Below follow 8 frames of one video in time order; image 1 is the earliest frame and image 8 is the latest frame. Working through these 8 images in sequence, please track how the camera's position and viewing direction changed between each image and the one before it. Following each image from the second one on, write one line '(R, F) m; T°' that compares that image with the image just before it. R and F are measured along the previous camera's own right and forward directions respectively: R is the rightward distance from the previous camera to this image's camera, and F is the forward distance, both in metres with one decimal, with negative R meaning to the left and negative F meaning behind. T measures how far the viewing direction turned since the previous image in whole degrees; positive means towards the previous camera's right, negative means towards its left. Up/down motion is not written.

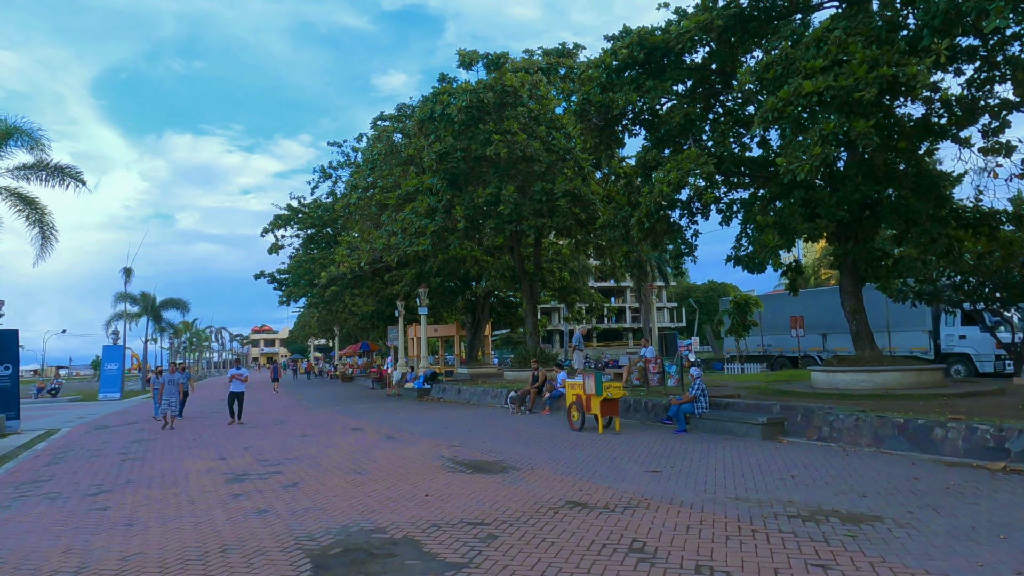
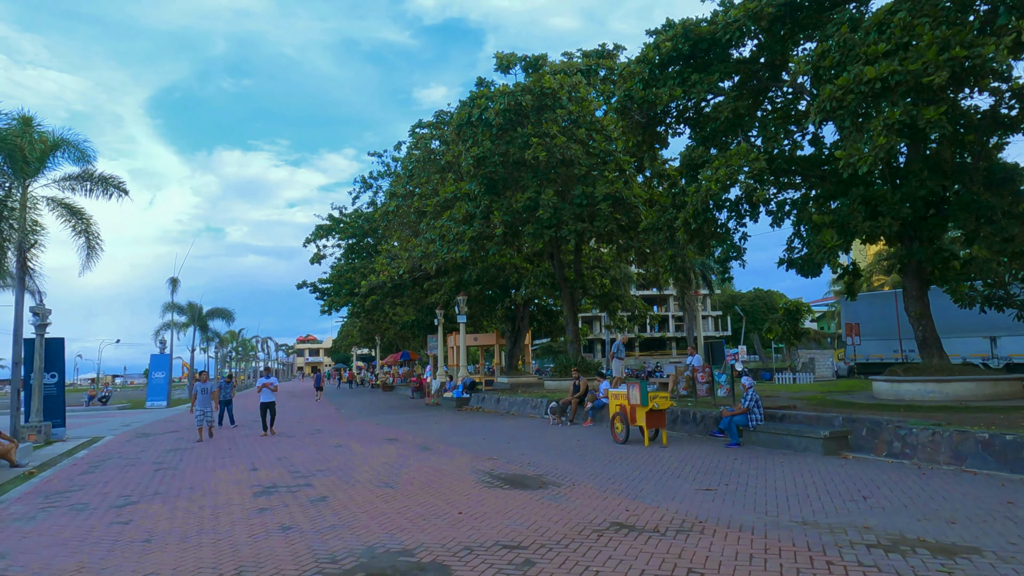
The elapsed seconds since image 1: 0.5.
(0.0, +0.5) m; -4°
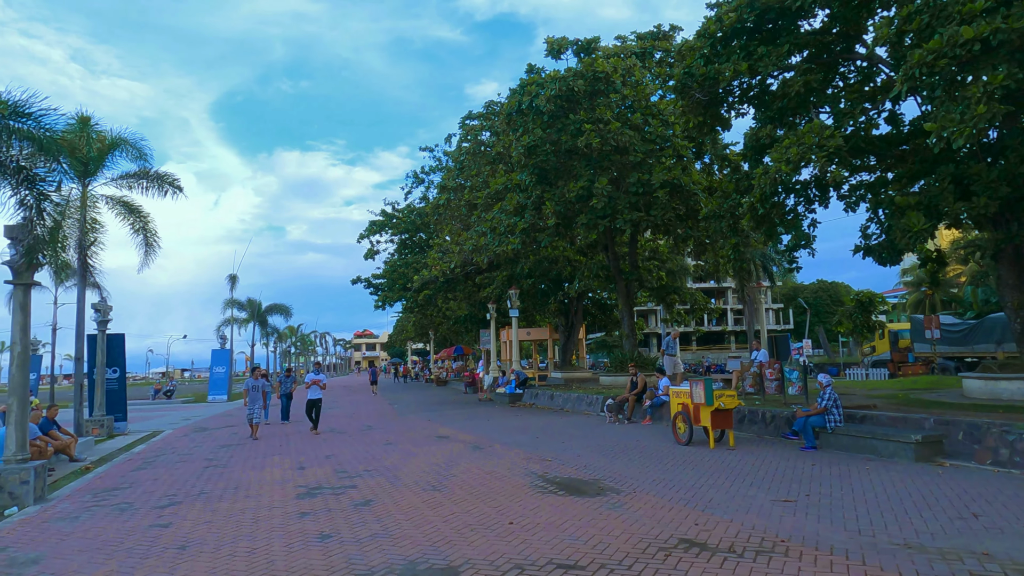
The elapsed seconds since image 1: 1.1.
(0.0, +0.6) m; -5°
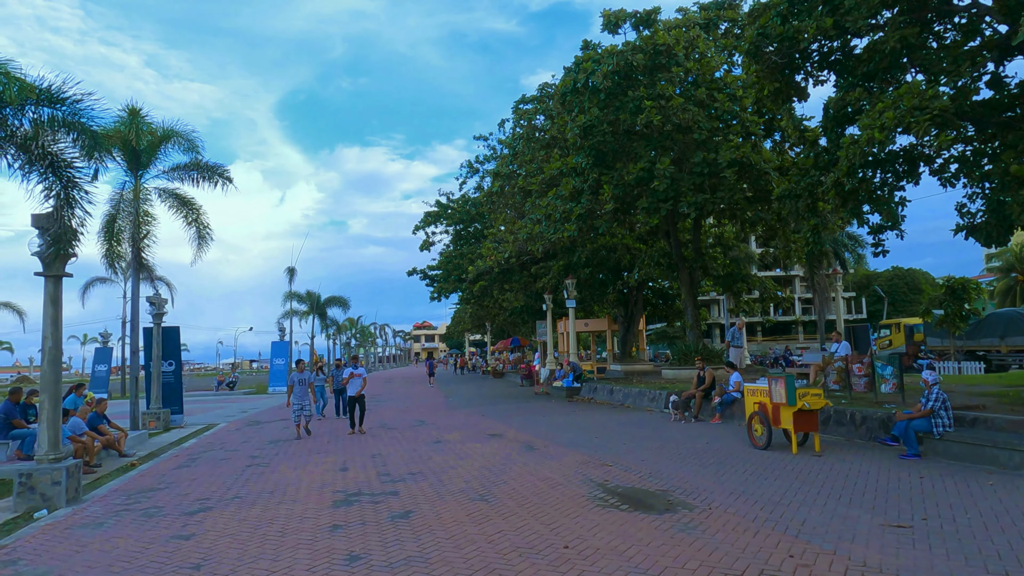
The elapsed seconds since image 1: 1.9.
(0.0, +0.9) m; -5°
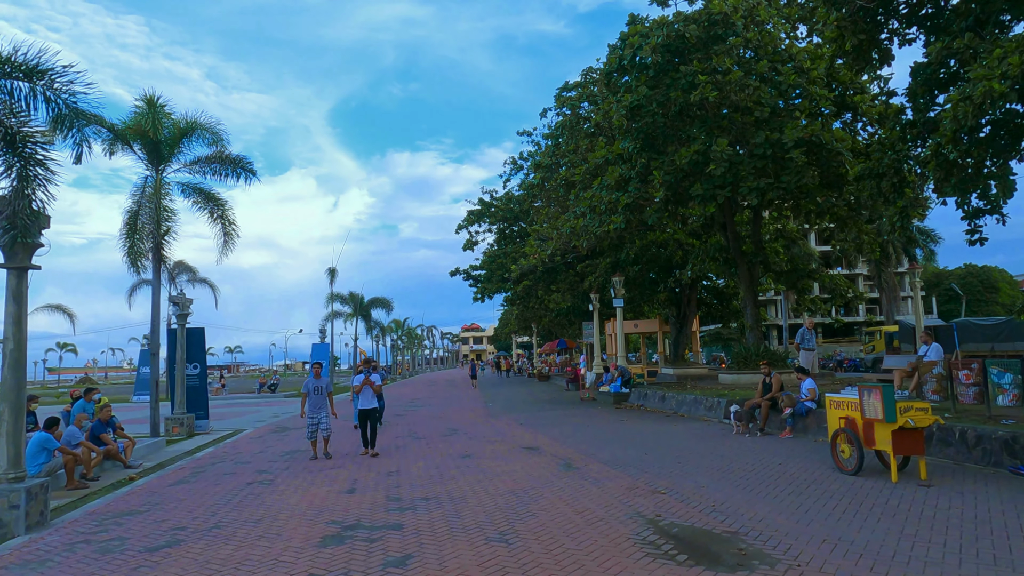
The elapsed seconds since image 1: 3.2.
(+0.2, +1.4) m; -4°
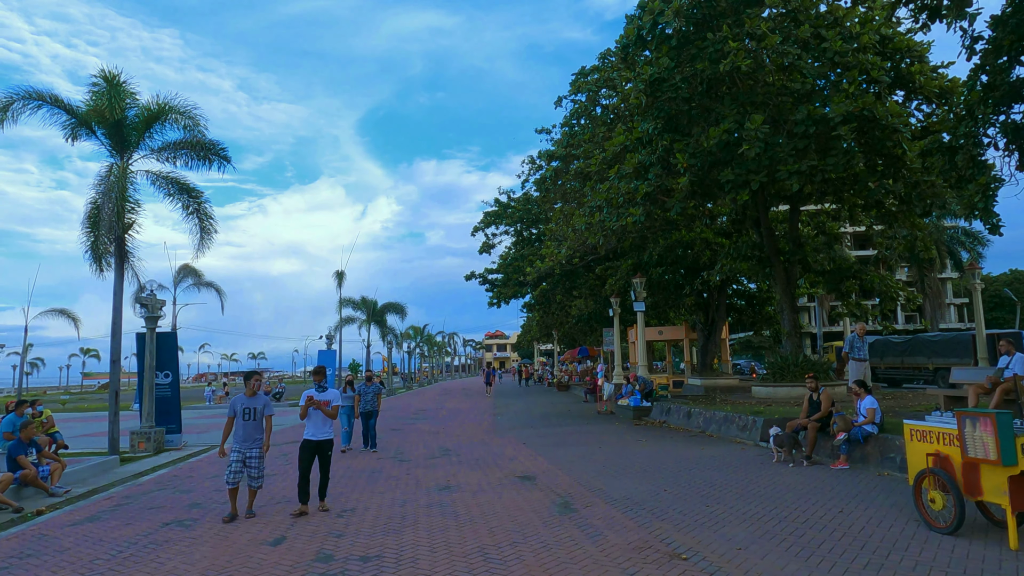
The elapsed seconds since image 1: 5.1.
(+0.5, +1.9) m; -2°
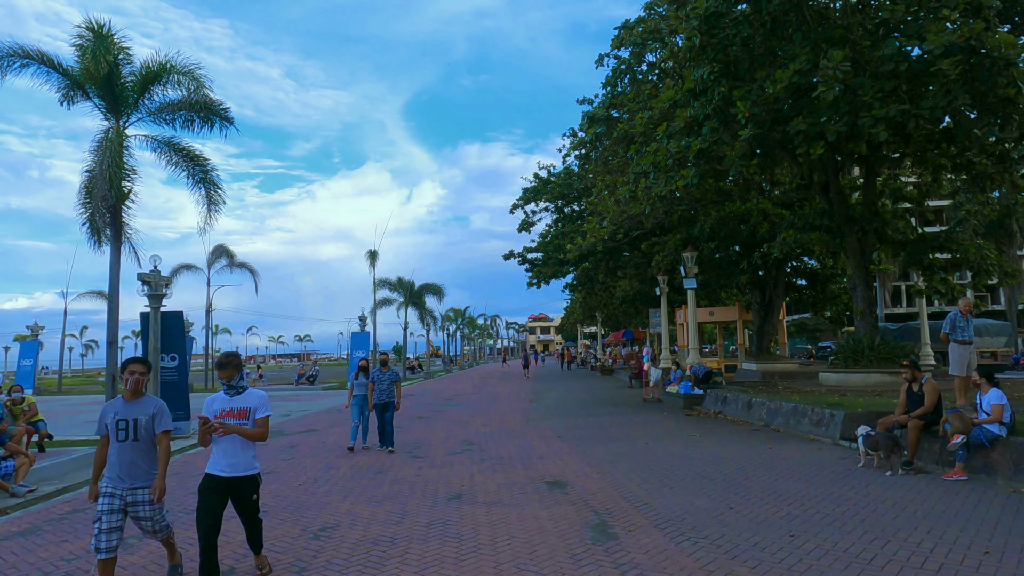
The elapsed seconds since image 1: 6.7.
(+0.2, +1.6) m; -4°
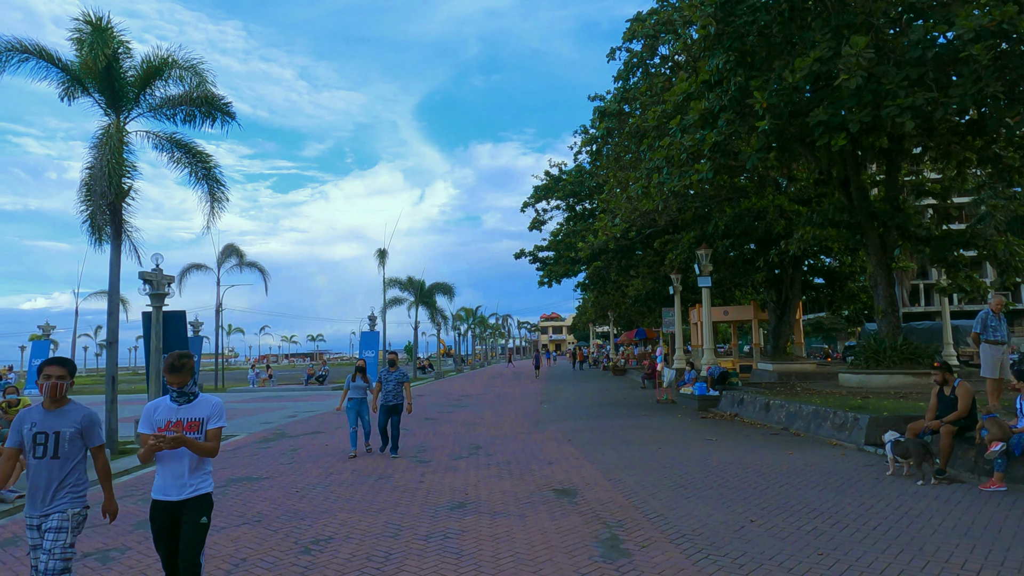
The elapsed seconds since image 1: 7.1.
(+0.1, +0.4) m; -1°
